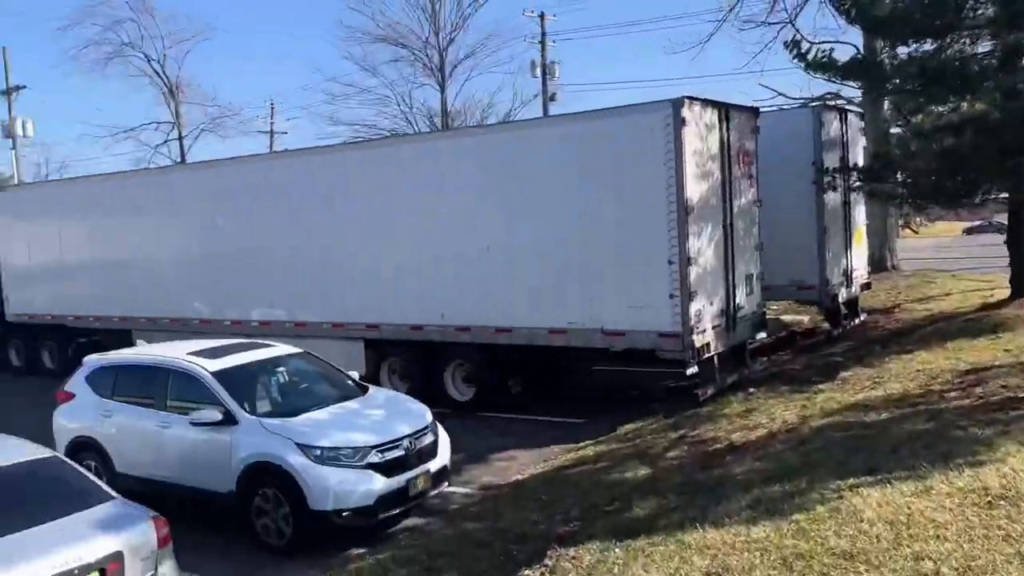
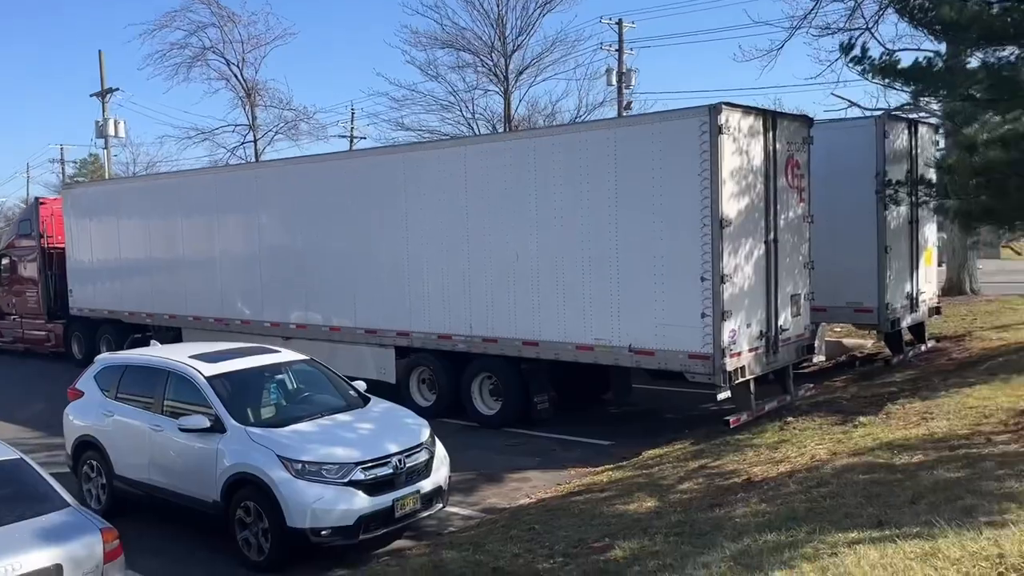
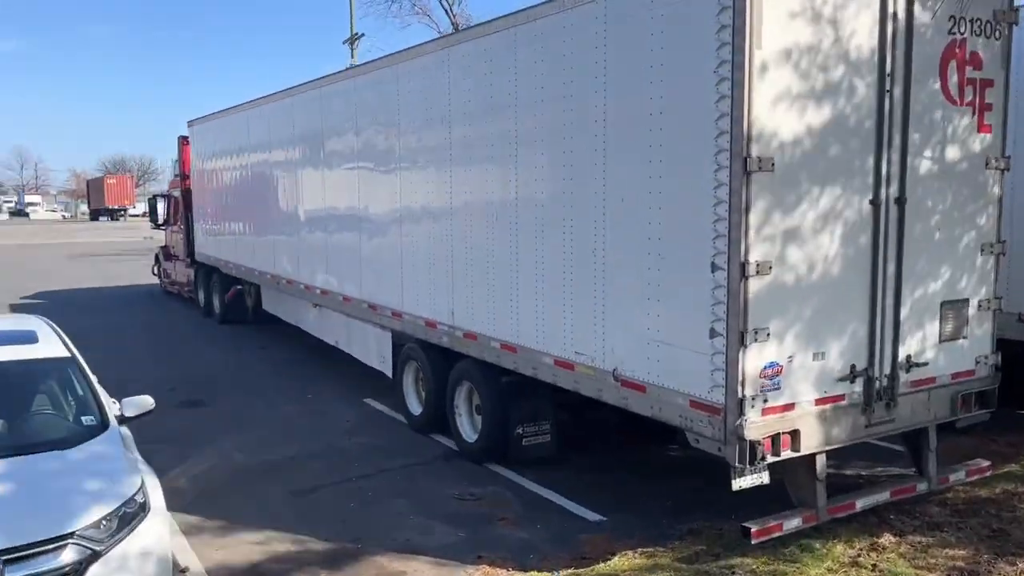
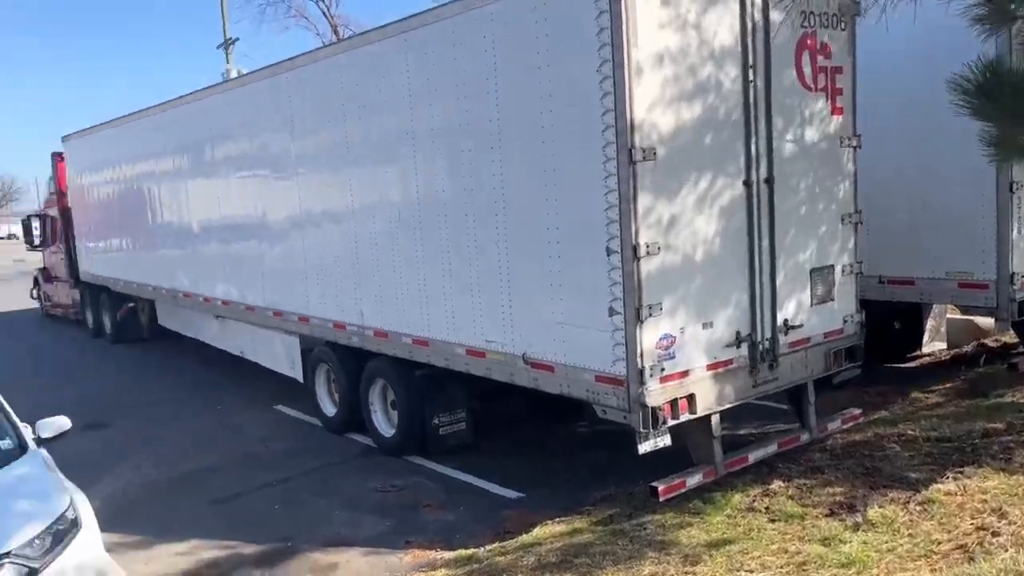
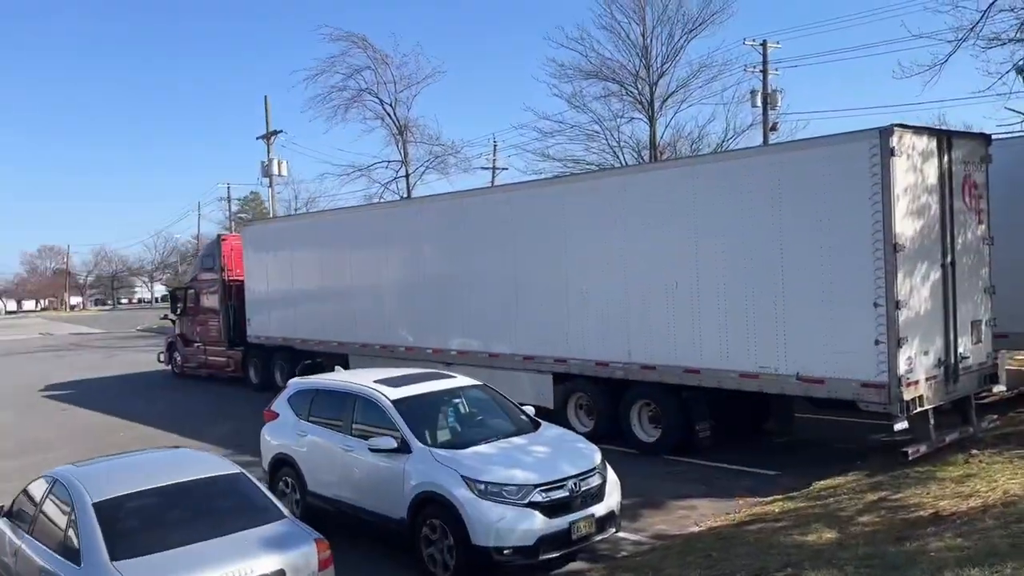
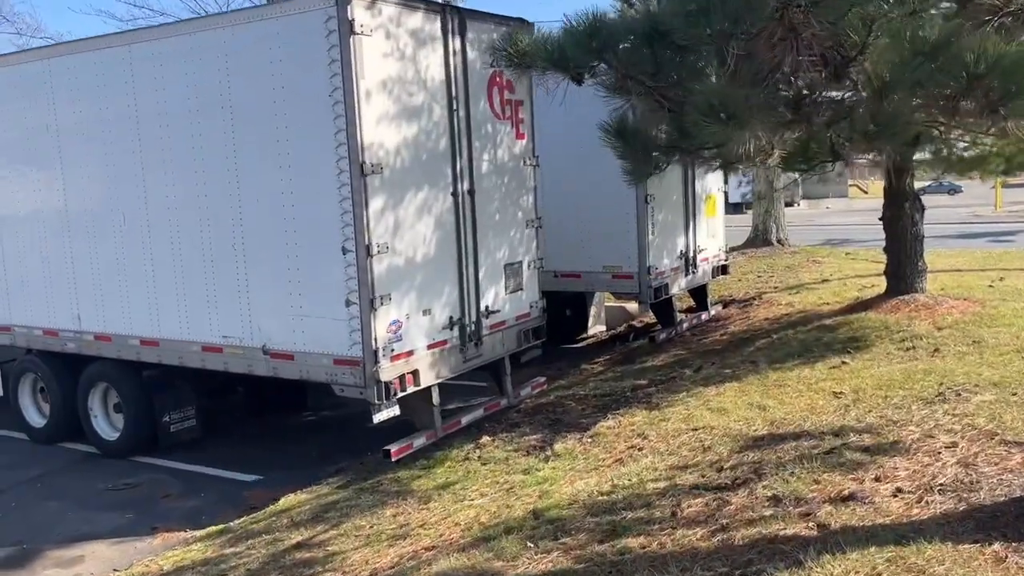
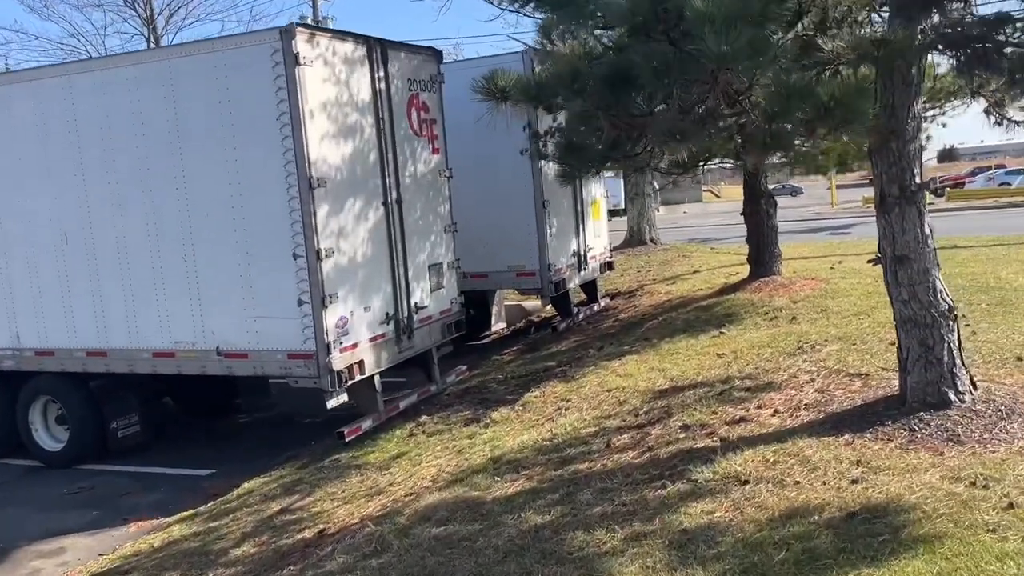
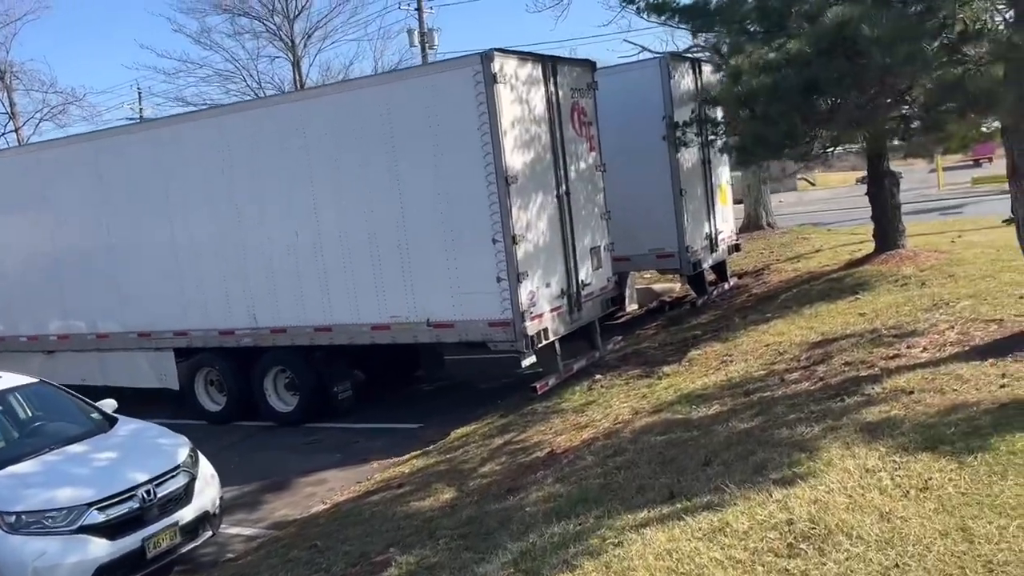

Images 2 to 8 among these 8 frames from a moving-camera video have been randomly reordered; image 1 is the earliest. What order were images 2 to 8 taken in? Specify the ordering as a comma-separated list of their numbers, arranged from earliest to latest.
5, 2, 8, 7, 6, 4, 3
